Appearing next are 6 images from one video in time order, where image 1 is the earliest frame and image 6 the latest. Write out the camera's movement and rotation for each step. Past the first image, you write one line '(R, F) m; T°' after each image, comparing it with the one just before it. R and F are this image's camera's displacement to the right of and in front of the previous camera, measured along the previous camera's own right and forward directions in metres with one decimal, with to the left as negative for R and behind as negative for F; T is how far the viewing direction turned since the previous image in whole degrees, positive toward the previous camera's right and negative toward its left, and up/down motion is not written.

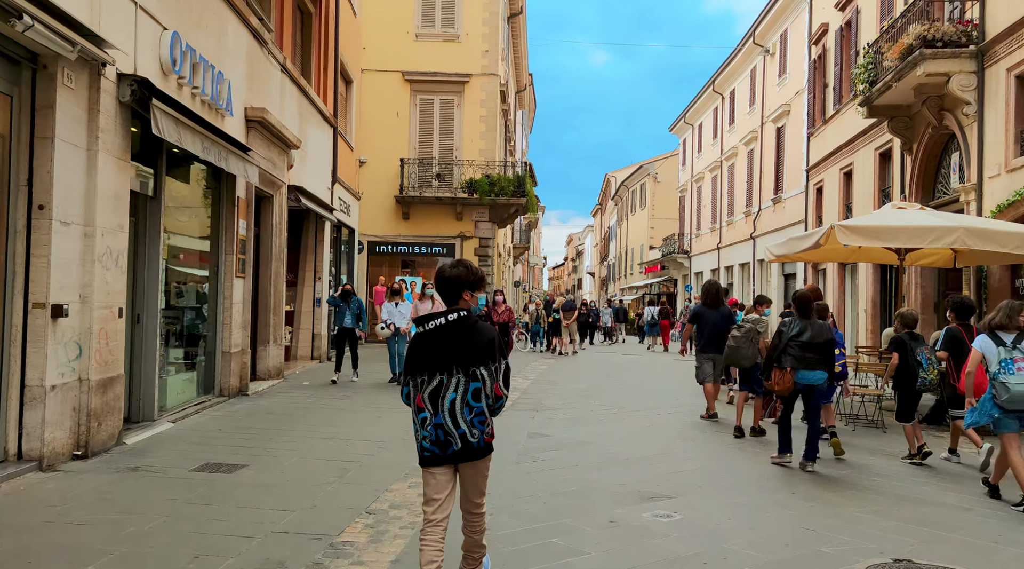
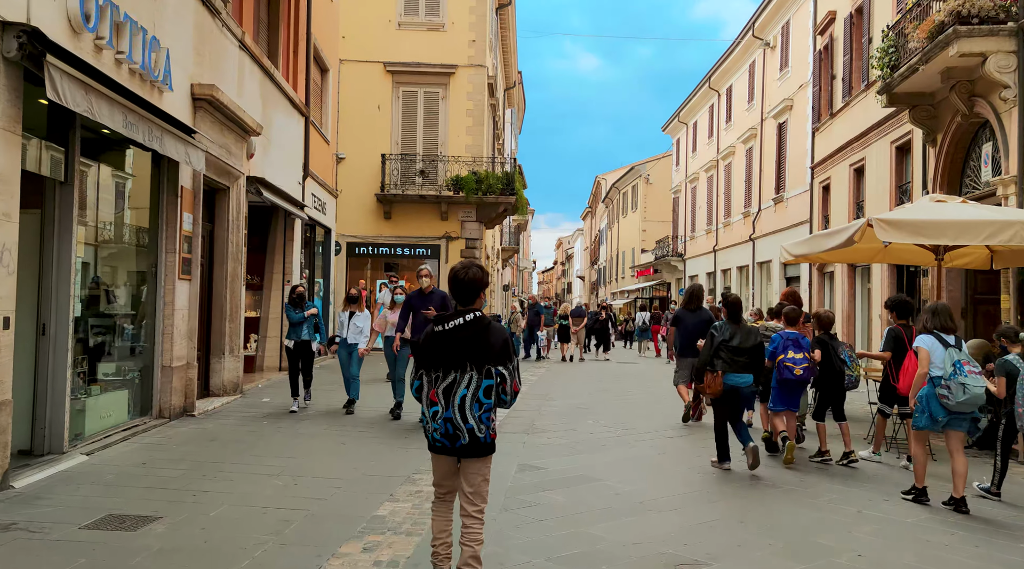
(0.0, +1.4) m; +1°
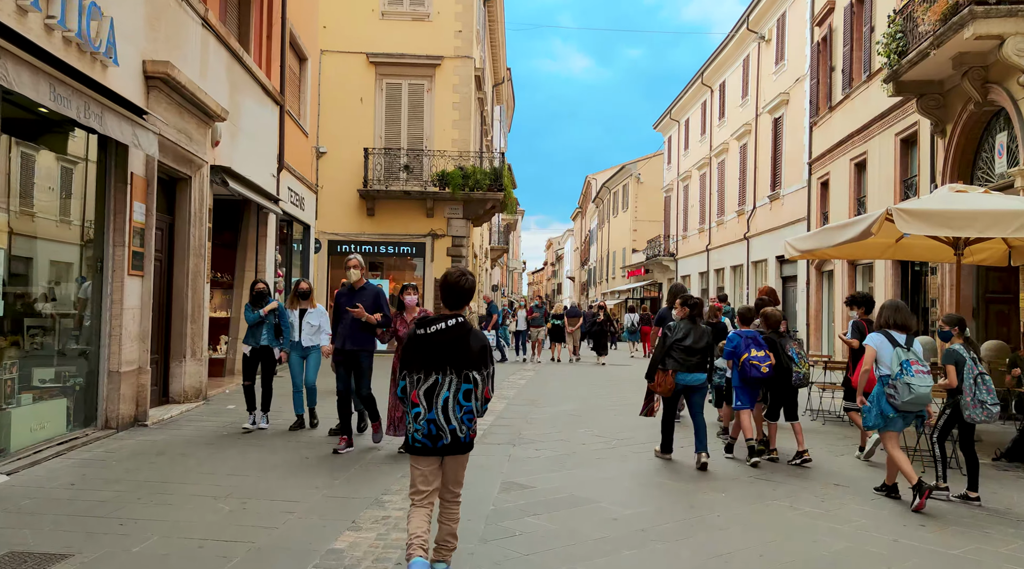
(+0.1, +0.8) m; +1°
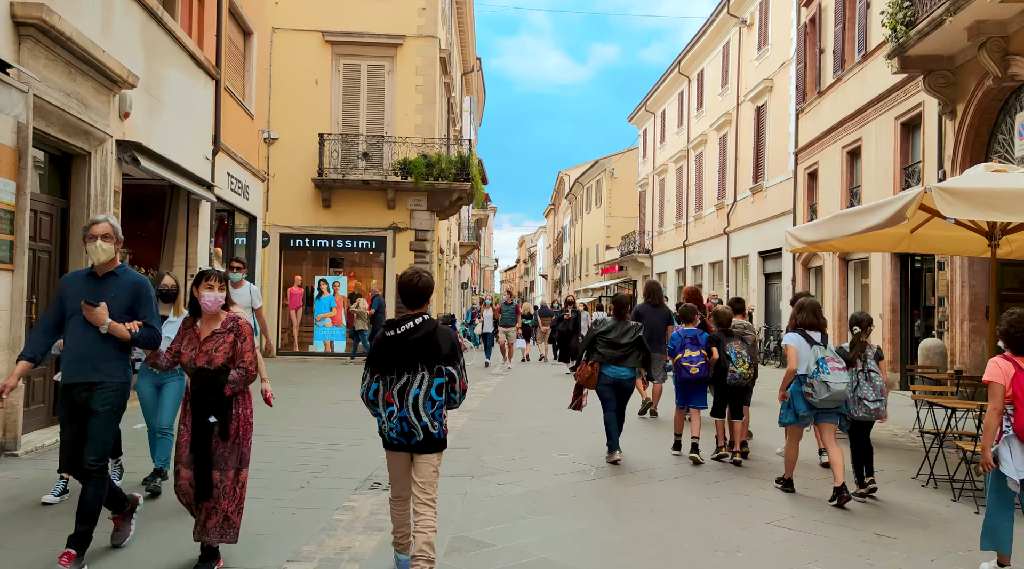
(+0.1, +1.5) m; +2°
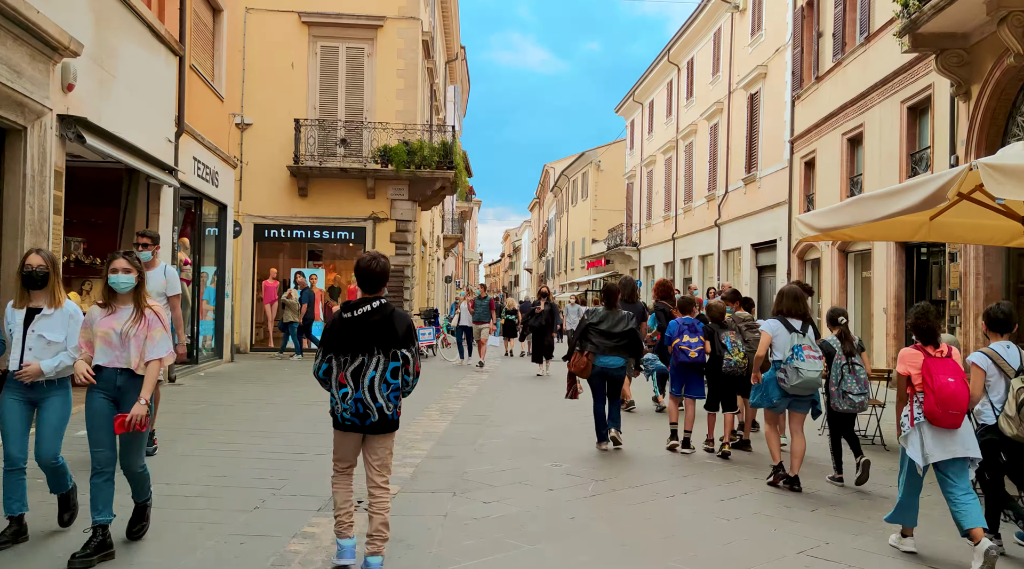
(0.0, +0.9) m; +1°
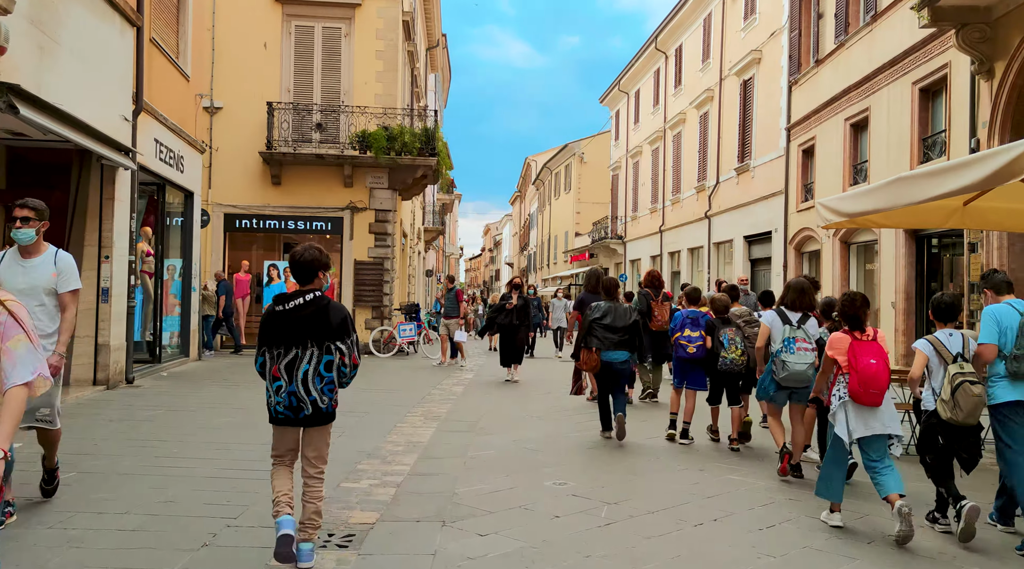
(-0.1, +1.0) m; +1°
